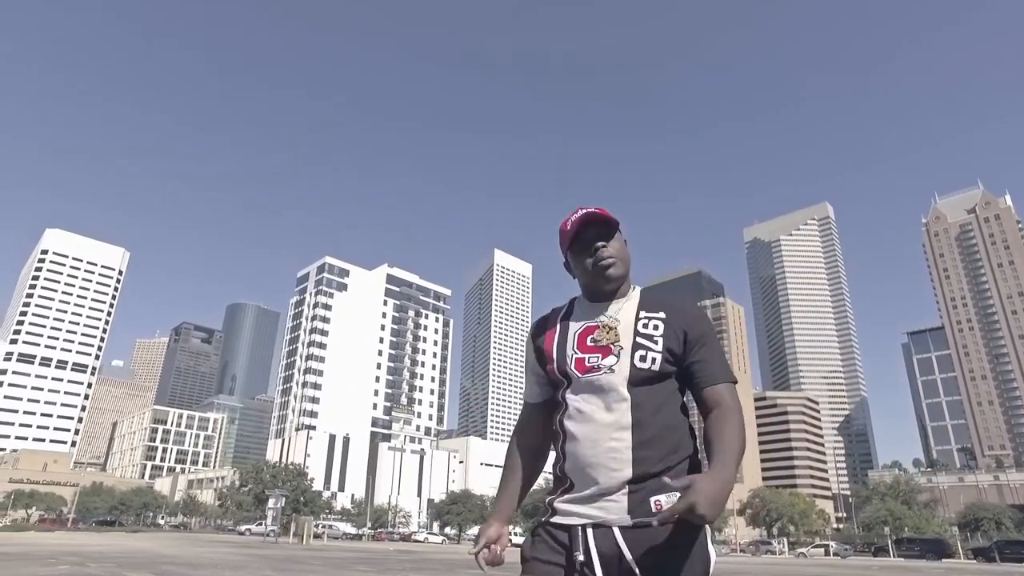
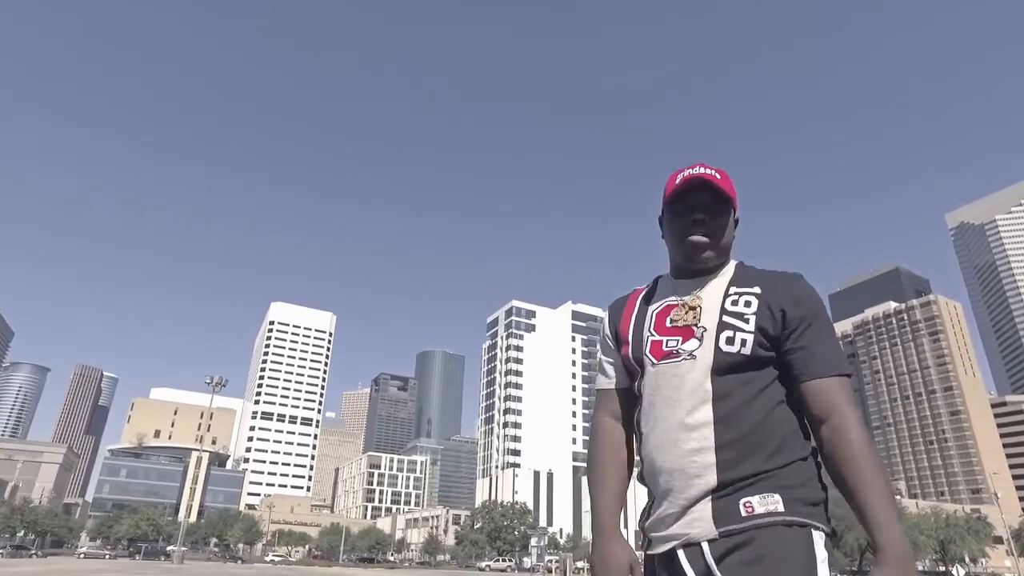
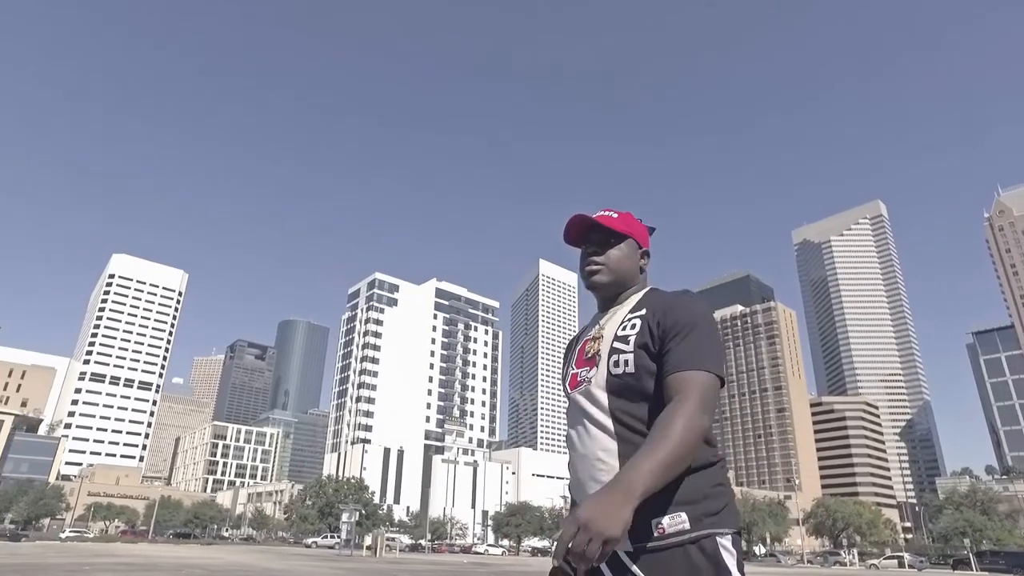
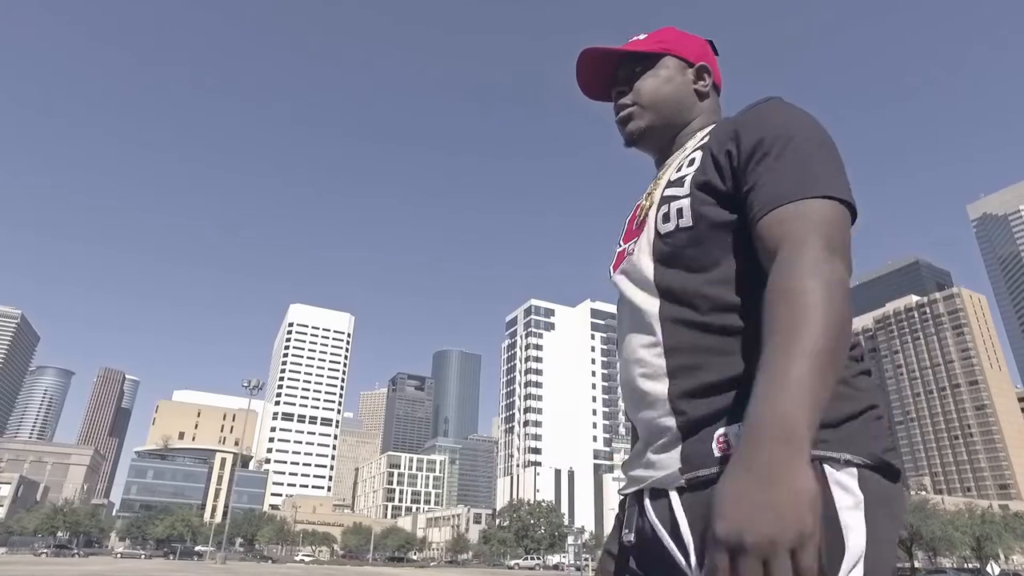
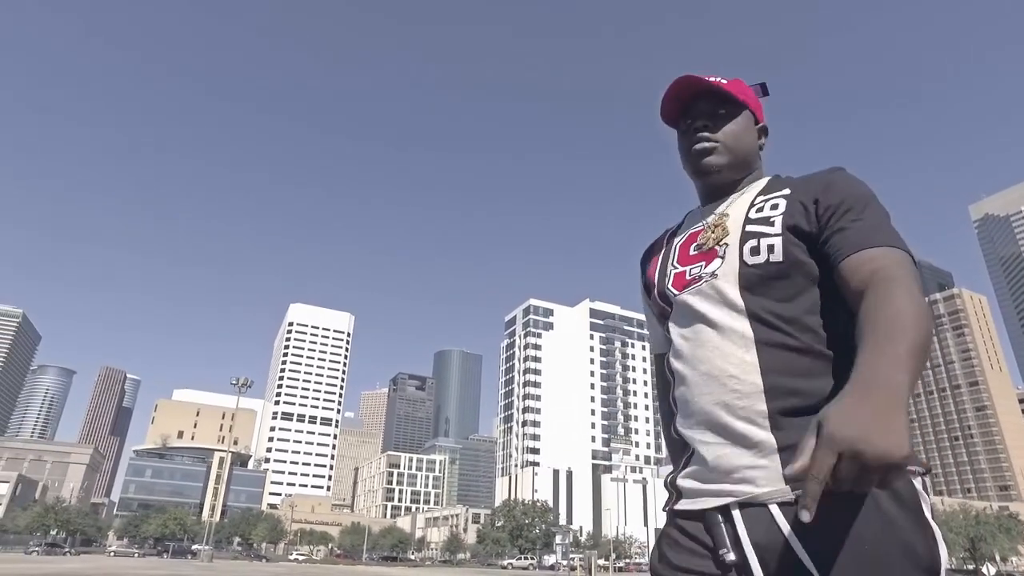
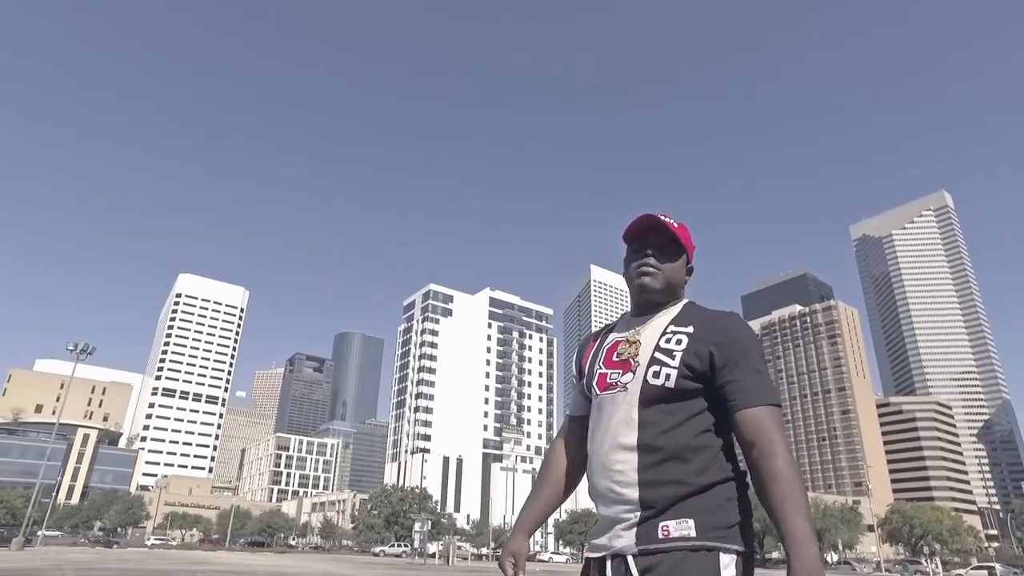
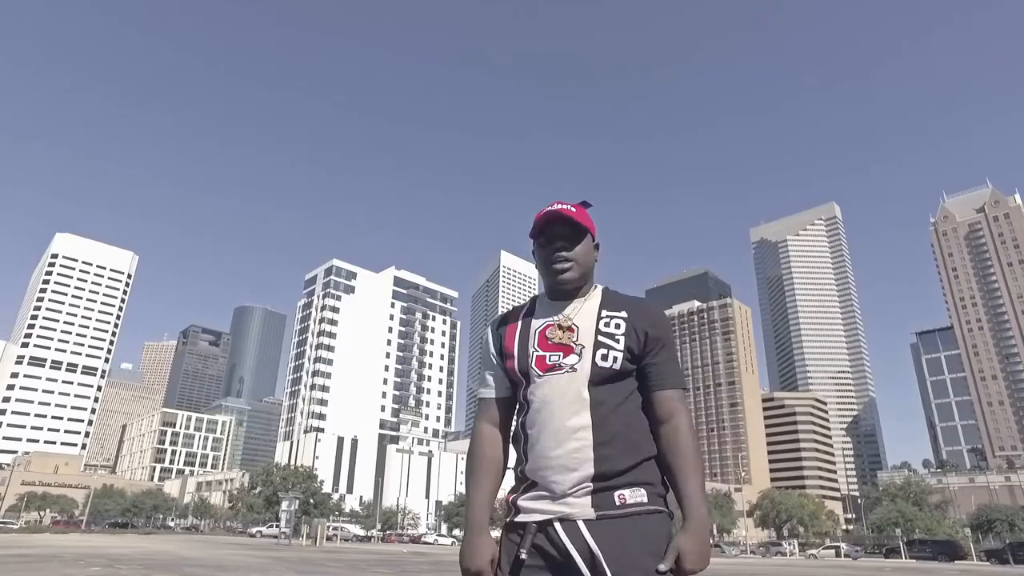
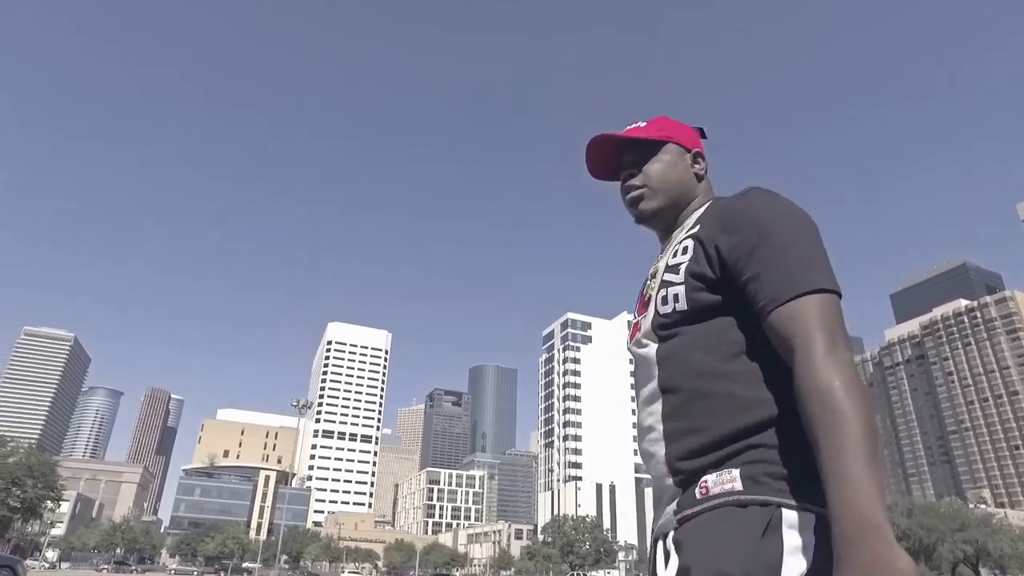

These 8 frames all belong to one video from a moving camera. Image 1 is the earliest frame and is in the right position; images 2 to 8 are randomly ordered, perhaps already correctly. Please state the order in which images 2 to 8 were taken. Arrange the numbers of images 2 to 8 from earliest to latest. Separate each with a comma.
7, 3, 6, 2, 5, 4, 8
